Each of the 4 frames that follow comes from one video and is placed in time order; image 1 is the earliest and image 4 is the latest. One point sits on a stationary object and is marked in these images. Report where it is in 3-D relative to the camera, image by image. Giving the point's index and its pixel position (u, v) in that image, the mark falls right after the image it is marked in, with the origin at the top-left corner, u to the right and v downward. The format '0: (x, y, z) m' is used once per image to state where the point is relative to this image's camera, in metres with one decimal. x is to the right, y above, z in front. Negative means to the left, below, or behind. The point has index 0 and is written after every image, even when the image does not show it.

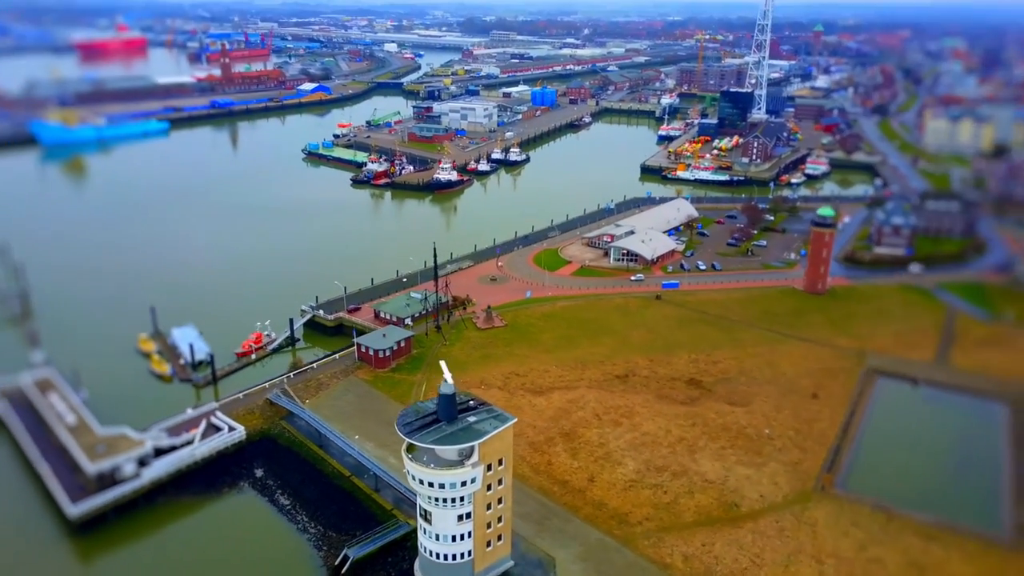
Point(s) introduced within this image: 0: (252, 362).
0: (-5.2, -1.5, +15.9) m
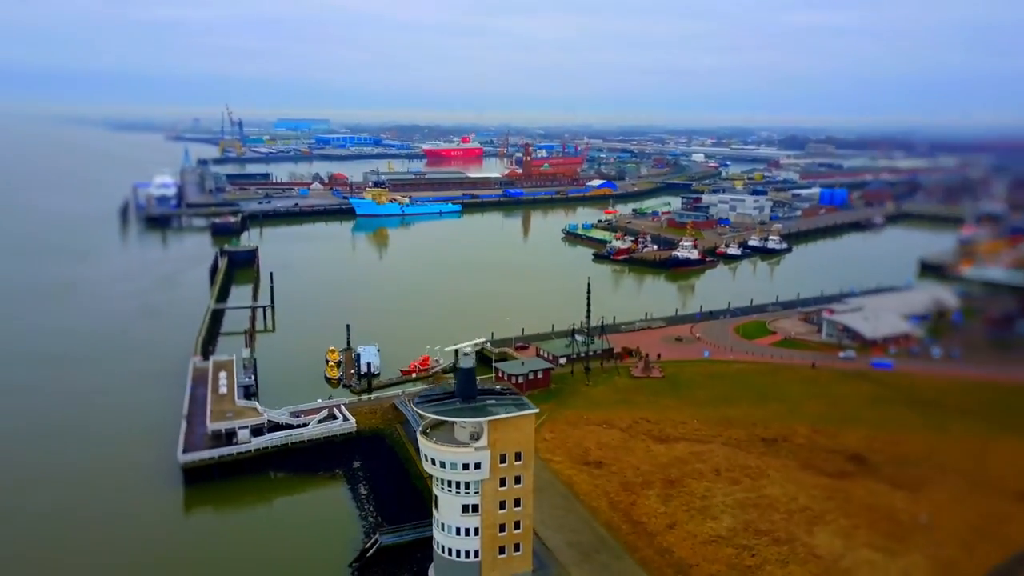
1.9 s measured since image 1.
0: (-2.1, -1.9, +16.5) m
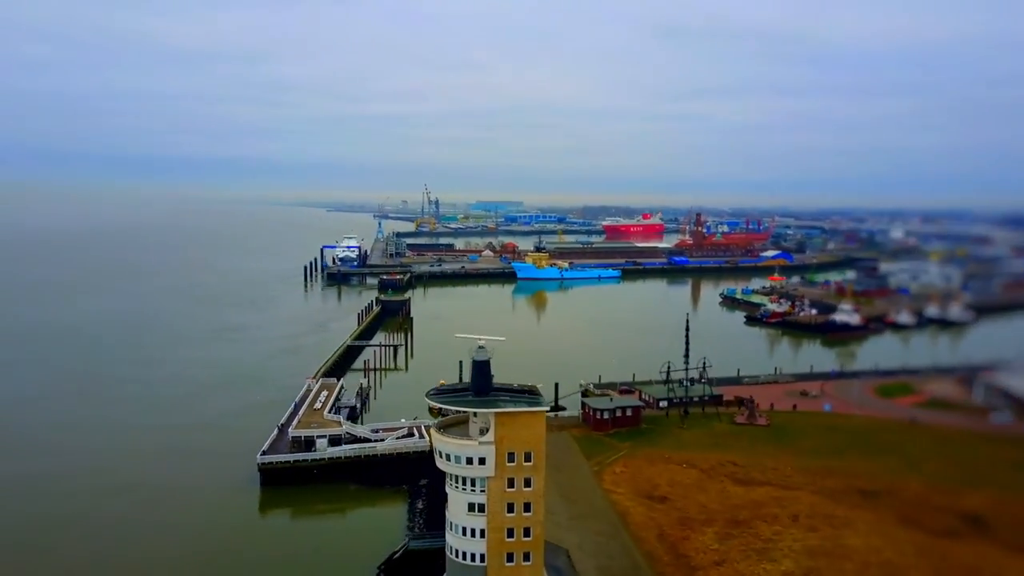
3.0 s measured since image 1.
0: (-0.1, -2.6, +16.4) m
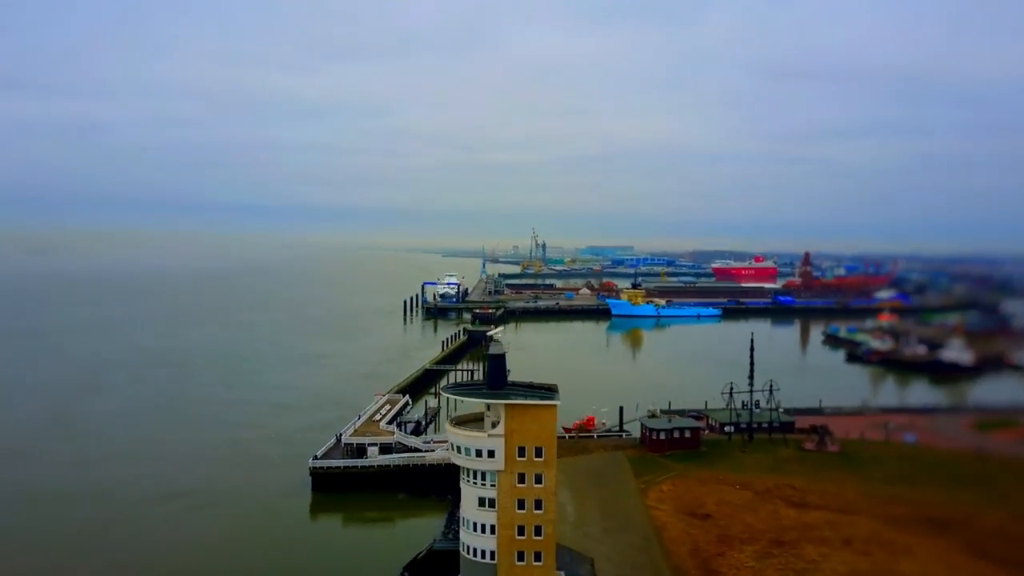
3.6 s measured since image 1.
0: (+1.2, -3.0, +16.1) m
